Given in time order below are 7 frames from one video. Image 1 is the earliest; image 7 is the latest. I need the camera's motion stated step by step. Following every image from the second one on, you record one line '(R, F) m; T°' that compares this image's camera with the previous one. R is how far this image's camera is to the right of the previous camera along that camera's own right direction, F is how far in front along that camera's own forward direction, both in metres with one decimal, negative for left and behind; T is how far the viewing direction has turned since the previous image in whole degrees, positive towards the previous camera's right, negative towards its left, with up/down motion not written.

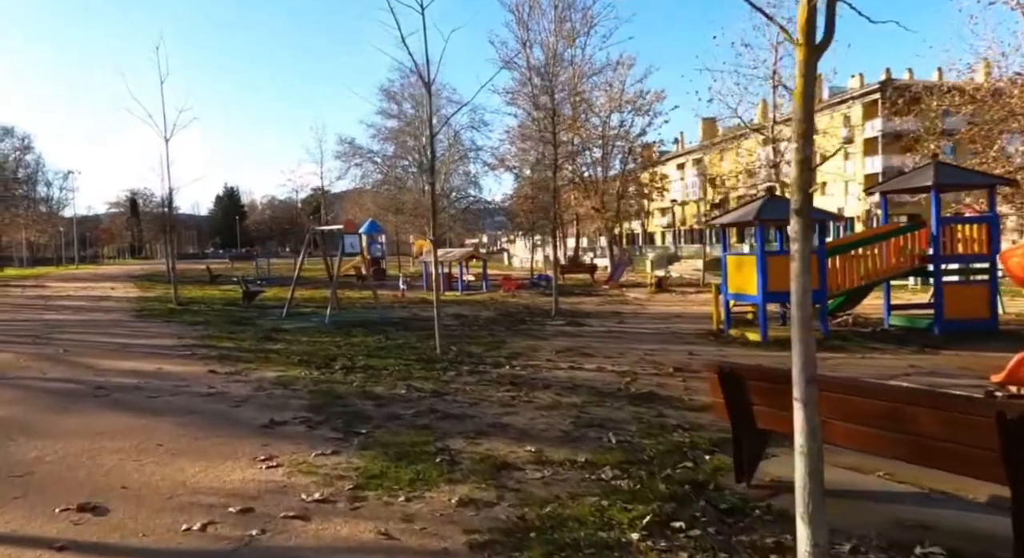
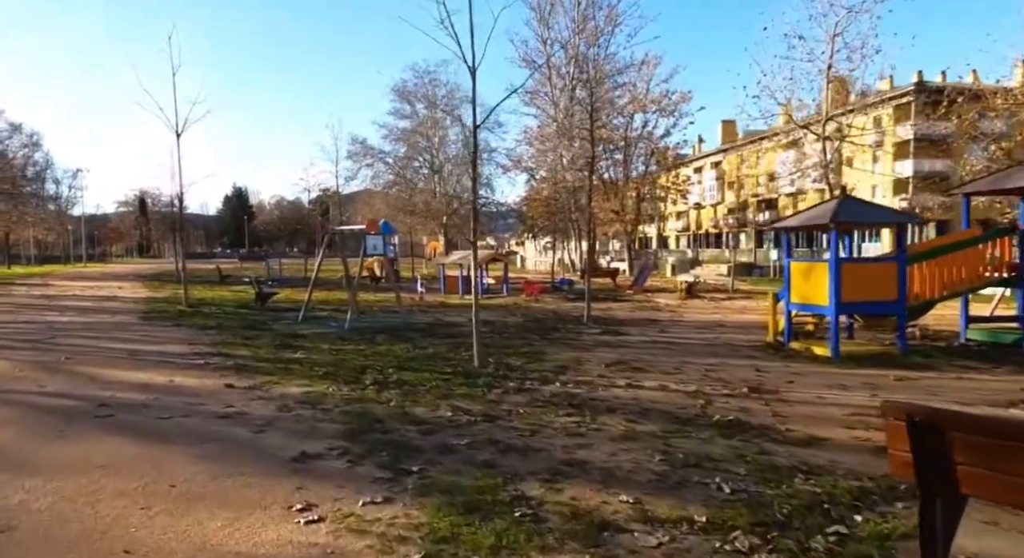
(-0.6, +1.1) m; -1°
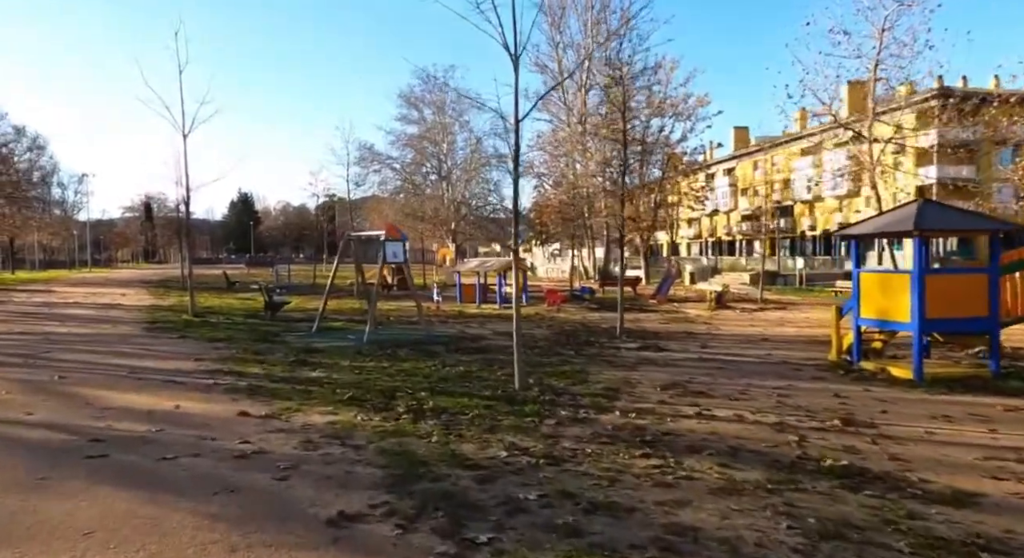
(-0.5, +1.1) m; 0°
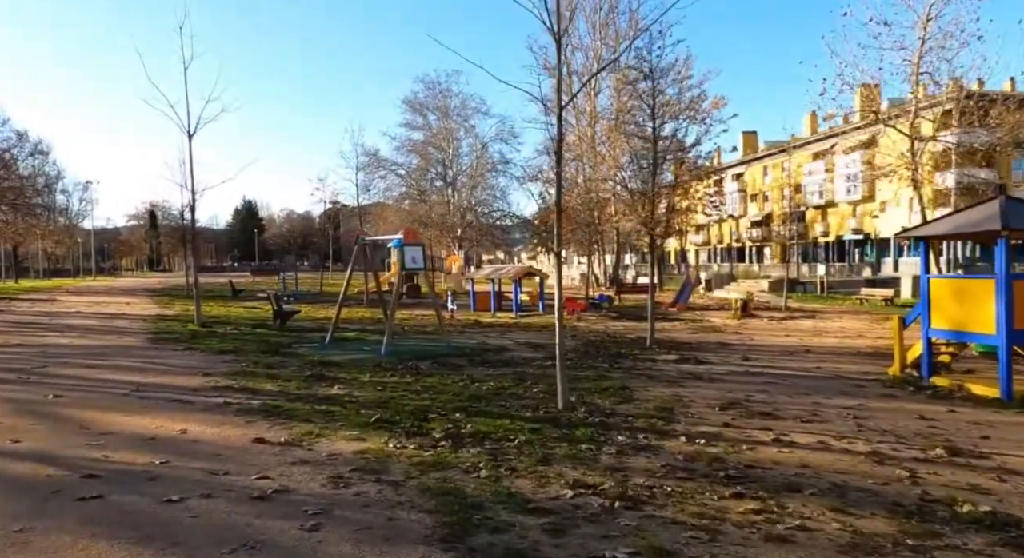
(-0.5, +0.9) m; 0°
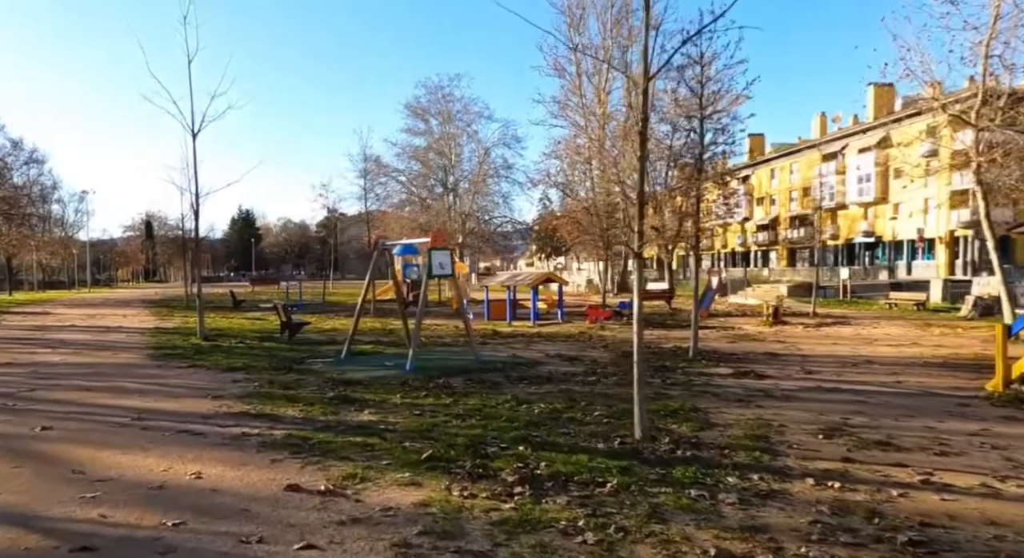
(-0.7, +1.3) m; 0°
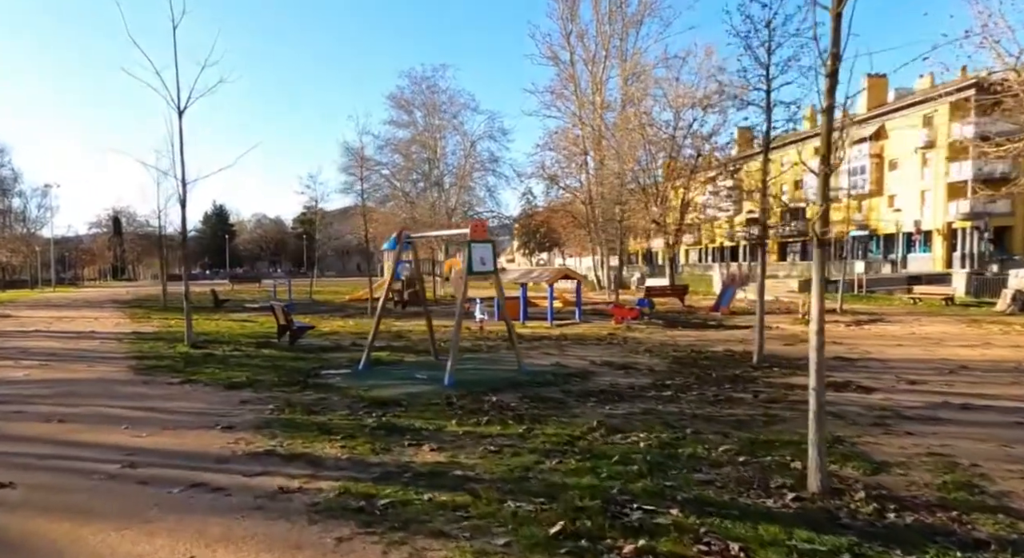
(-1.2, +2.0) m; +2°
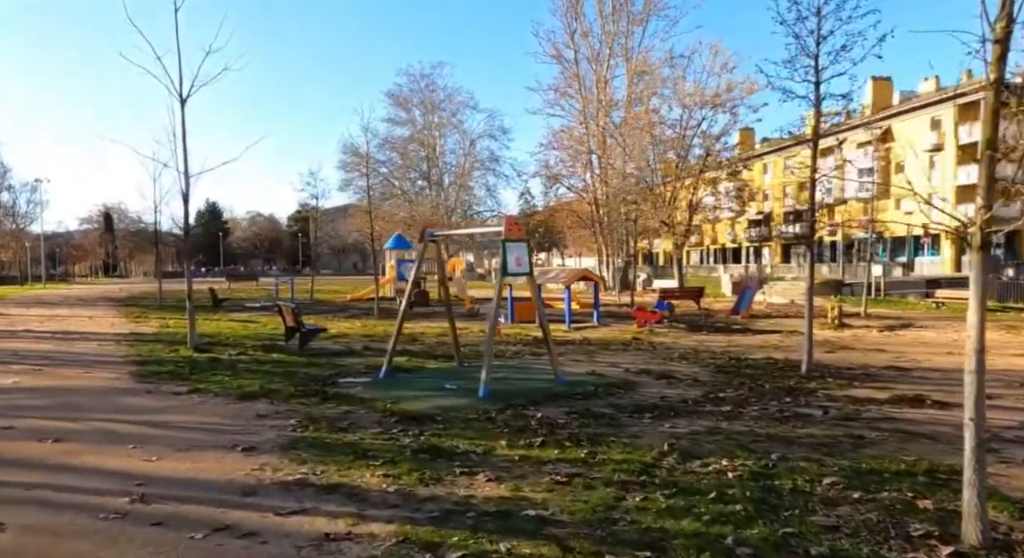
(-0.7, +1.0) m; +1°
